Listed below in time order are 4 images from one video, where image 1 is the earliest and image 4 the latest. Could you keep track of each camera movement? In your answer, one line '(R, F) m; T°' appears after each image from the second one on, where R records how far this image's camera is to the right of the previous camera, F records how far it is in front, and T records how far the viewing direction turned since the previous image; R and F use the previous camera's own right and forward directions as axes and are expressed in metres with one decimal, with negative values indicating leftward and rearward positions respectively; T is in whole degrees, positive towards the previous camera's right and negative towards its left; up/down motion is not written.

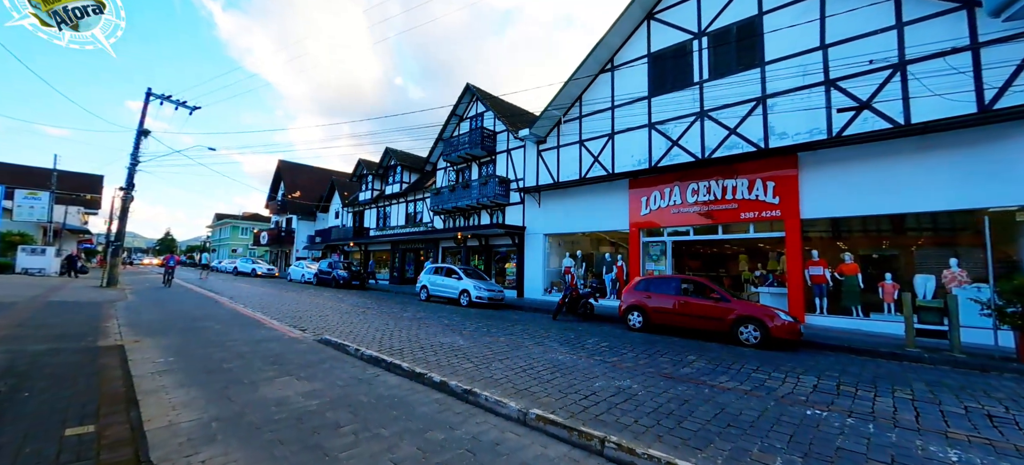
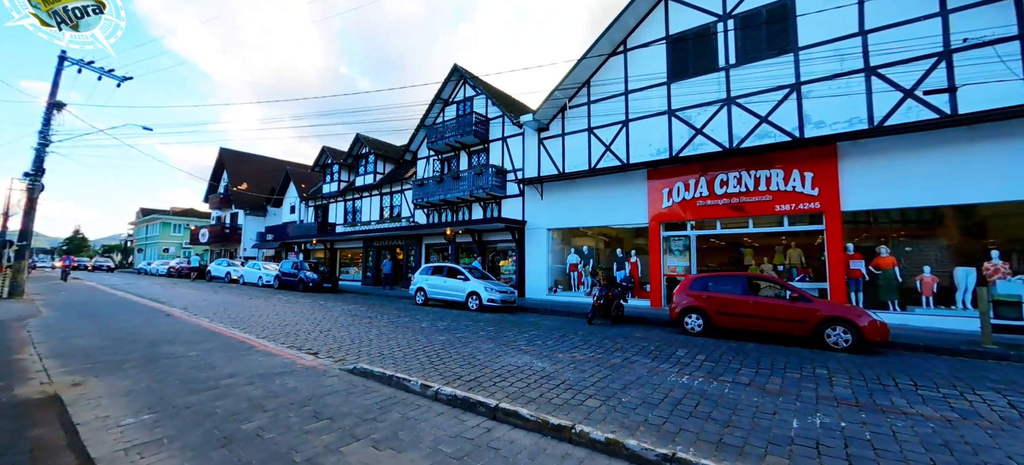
(-2.0, +1.5) m; +7°
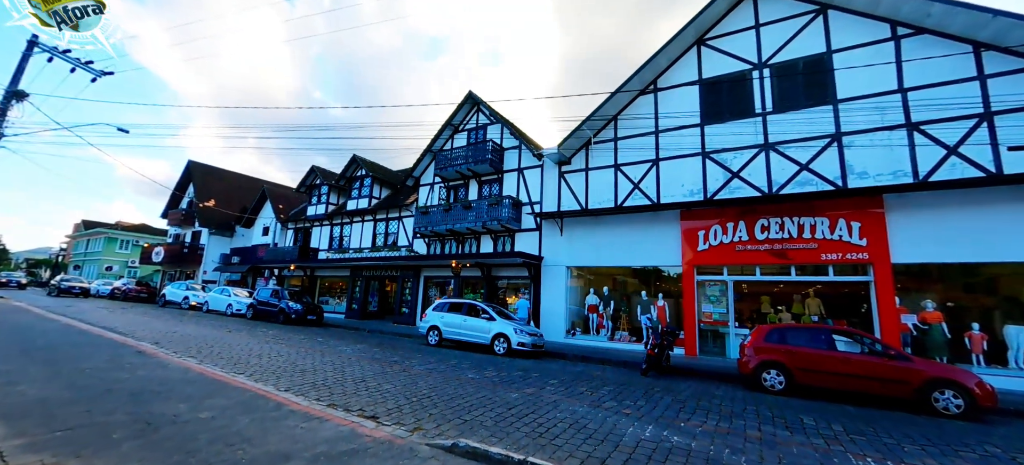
(-2.0, +1.1) m; +5°
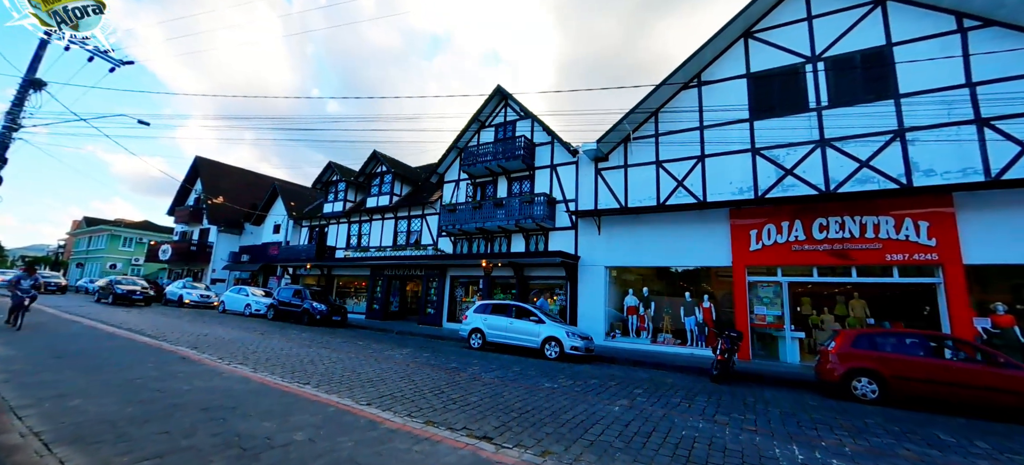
(-1.5, +0.5) m; 0°
